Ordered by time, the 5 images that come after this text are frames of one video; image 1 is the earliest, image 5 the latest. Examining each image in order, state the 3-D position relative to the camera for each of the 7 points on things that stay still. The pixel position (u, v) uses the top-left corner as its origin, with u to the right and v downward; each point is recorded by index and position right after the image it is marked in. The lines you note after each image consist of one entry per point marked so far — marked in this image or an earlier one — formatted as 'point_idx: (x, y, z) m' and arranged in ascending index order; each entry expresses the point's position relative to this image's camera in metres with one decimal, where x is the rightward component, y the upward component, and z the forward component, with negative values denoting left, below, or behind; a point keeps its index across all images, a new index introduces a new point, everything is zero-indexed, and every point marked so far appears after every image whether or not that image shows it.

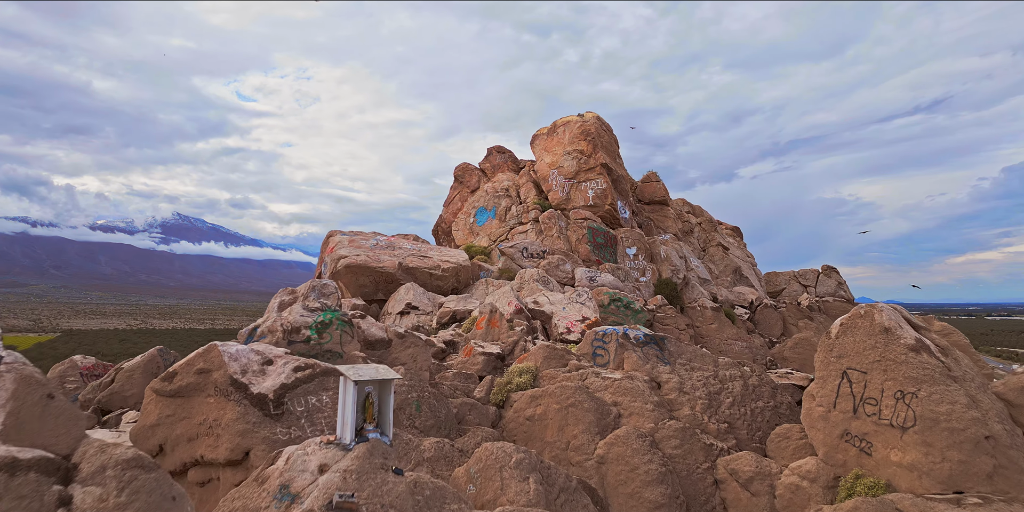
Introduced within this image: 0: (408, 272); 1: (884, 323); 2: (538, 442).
0: (-4.1, -0.6, +17.8) m
1: (+6.7, -1.2, +8.2) m
2: (+0.5, -3.9, +9.4) m
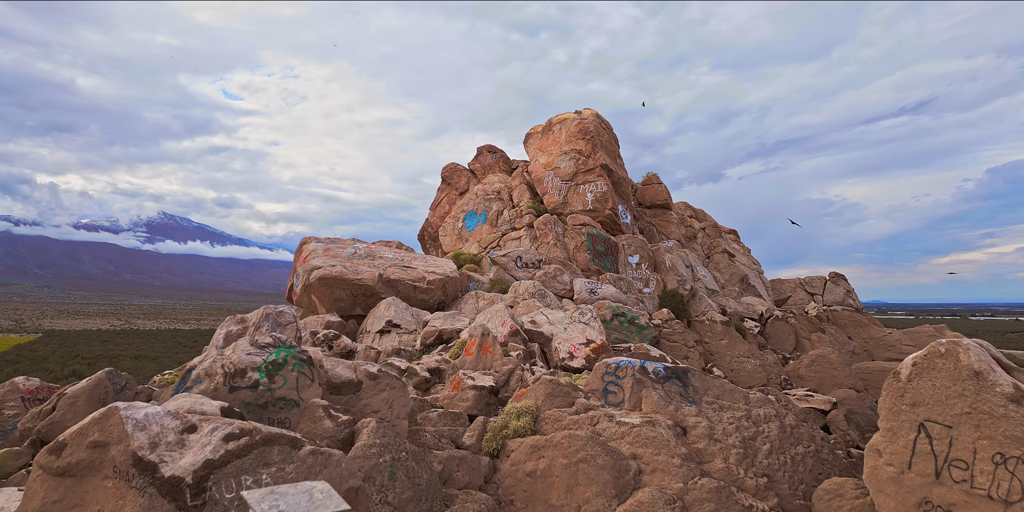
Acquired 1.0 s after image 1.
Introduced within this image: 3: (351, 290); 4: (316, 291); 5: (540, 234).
0: (-4.3, -1.0, +15.9) m
1: (+6.7, -1.6, +6.6) m
2: (+0.5, -4.2, +7.7) m
3: (-5.6, -1.2, +15.7) m
4: (-6.8, -1.2, +15.6) m
5: (+1.2, +0.9, +19.4) m
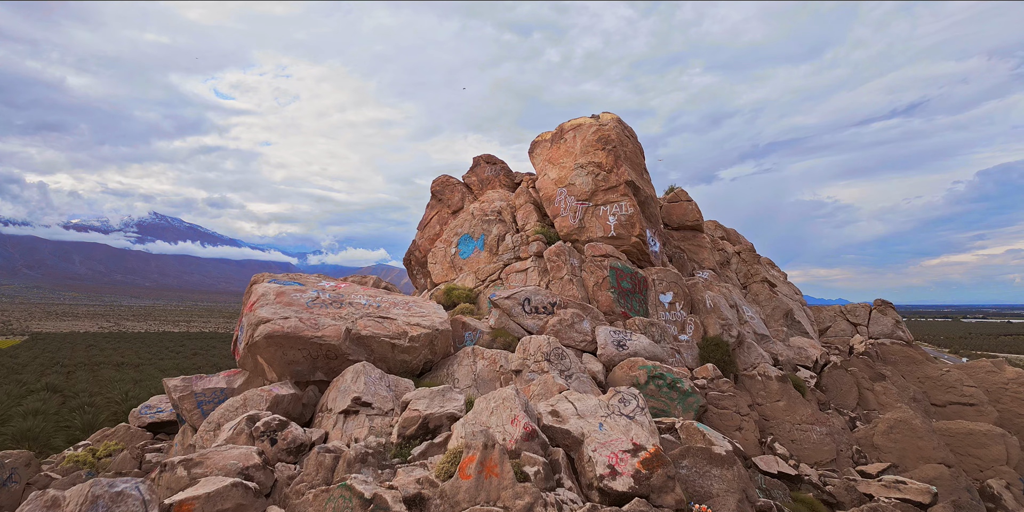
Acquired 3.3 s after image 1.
0: (-4.1, -2.3, +12.2) m
1: (+7.1, -2.9, +3.0) m
2: (+0.8, -5.6, +4.0) m
3: (-5.3, -2.5, +11.9) m
4: (-6.5, -2.5, +11.8) m
5: (+1.4, -0.4, +15.7) m
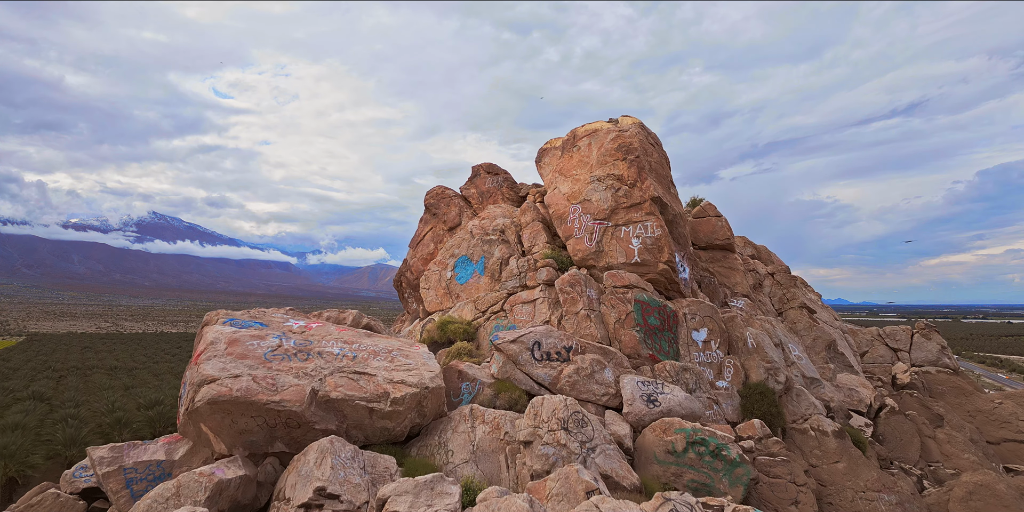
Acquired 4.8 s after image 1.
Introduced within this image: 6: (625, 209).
0: (-3.9, -3.2, +9.7) m
1: (+7.3, -3.8, +0.6) m
2: (+1.0, -6.5, +1.6) m
3: (-5.2, -3.4, +9.4) m
4: (-6.3, -3.4, +9.4) m
5: (+1.5, -1.3, +13.3) m
6: (+3.6, +1.5, +14.3) m
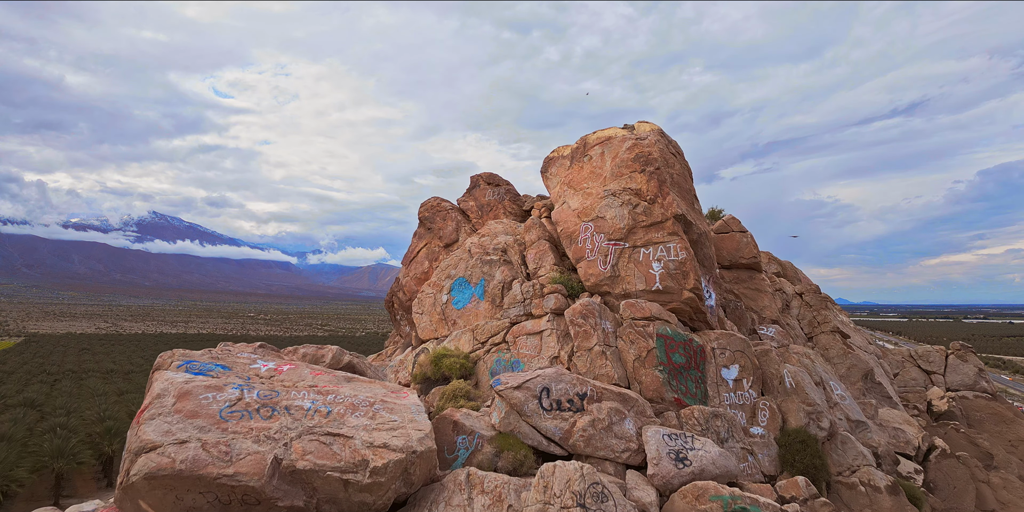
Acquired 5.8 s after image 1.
0: (-3.8, -3.9, +8.1) m
1: (+7.4, -4.5, -1.1) m
2: (+1.1, -7.2, -0.1) m
3: (-5.1, -4.1, +7.8) m
4: (-6.3, -4.1, +7.7) m
5: (+1.6, -2.0, +11.6) m
6: (+3.6, +0.8, +12.6) m
